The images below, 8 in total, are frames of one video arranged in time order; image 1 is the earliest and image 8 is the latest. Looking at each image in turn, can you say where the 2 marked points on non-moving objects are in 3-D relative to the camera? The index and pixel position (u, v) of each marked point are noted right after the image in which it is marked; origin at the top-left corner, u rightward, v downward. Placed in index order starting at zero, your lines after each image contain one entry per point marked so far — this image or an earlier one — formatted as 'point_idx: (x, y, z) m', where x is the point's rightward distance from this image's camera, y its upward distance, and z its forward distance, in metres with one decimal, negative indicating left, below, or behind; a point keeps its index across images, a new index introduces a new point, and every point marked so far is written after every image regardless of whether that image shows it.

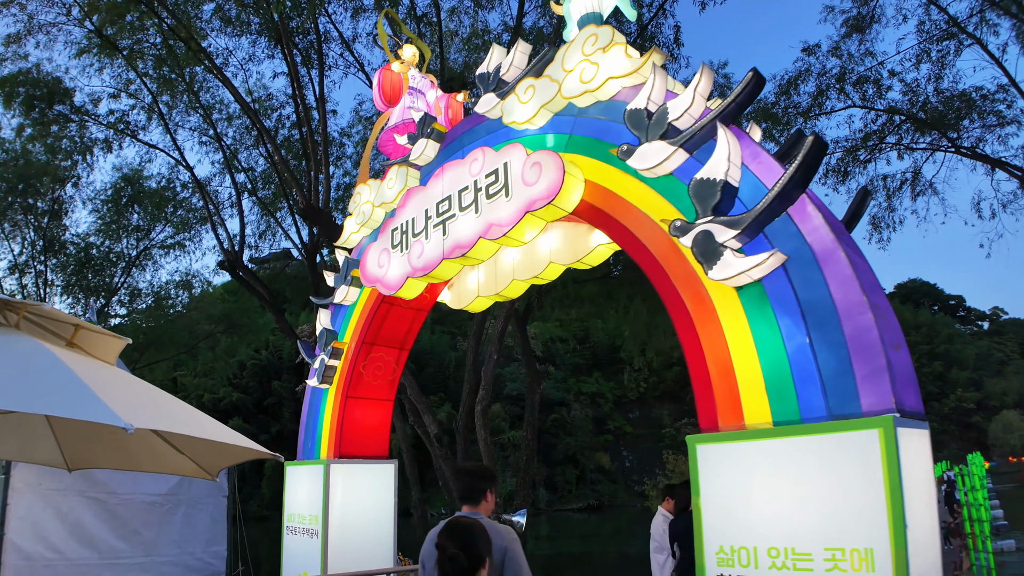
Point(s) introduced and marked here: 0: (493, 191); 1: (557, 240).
0: (-0.1, +0.8, +5.6) m
1: (+0.4, +0.4, +6.4) m
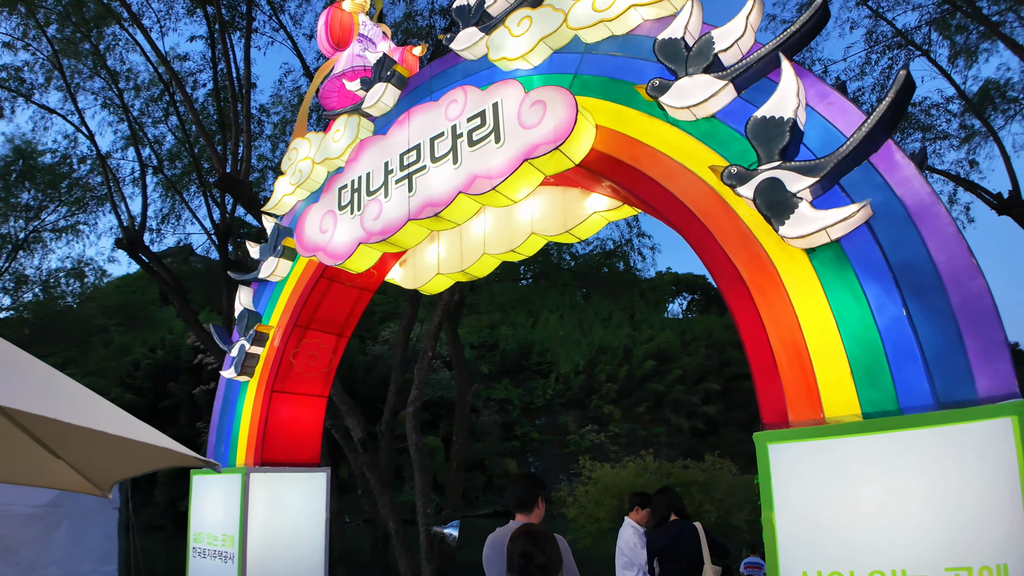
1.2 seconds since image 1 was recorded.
0: (-0.2, +1.0, +4.6) m
1: (+0.2, +0.6, +5.4) m
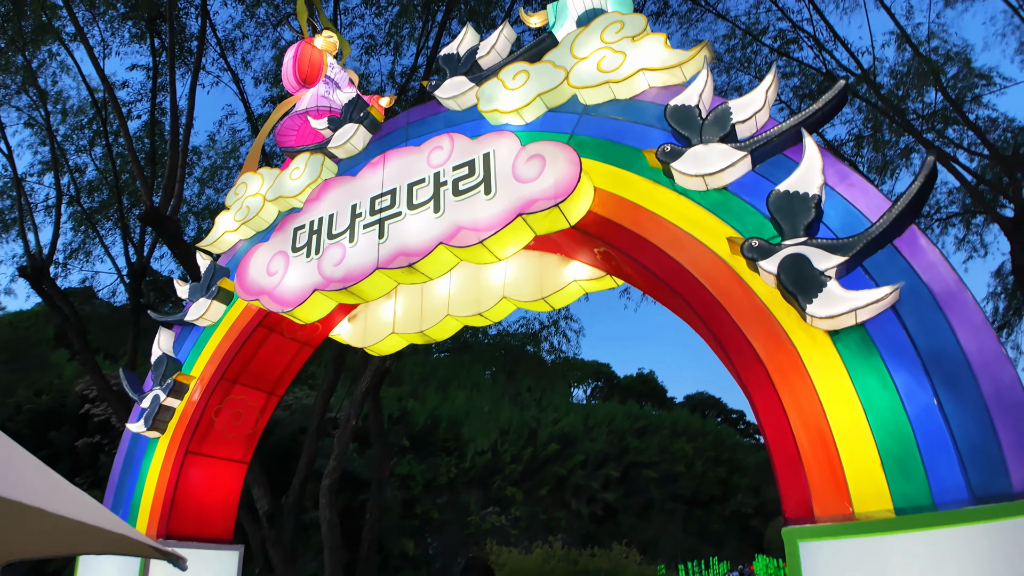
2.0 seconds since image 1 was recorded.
0: (-0.3, +0.6, +4.3) m
1: (0.0, +0.1, +5.1) m
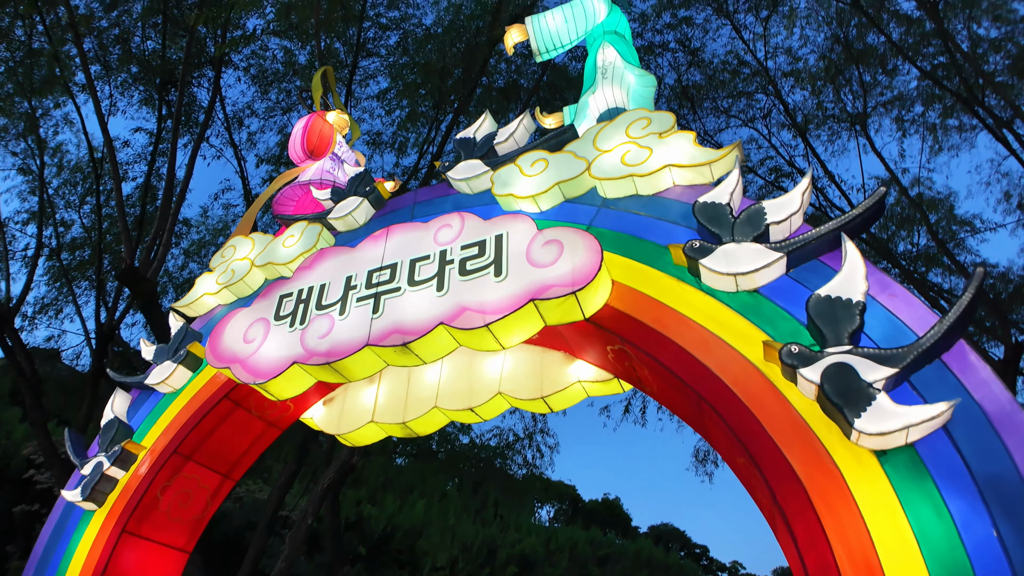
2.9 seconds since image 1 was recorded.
0: (-0.2, +0.1, +4.0) m
1: (0.0, -0.5, +4.7) m
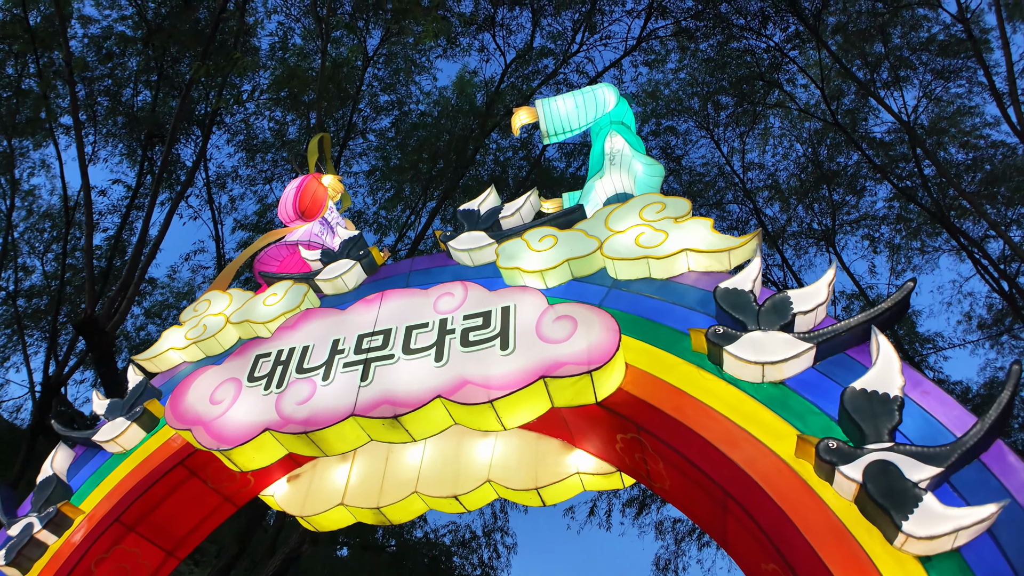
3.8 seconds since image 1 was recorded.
0: (-0.2, -0.2, +3.7) m
1: (0.0, -1.0, +4.3) m
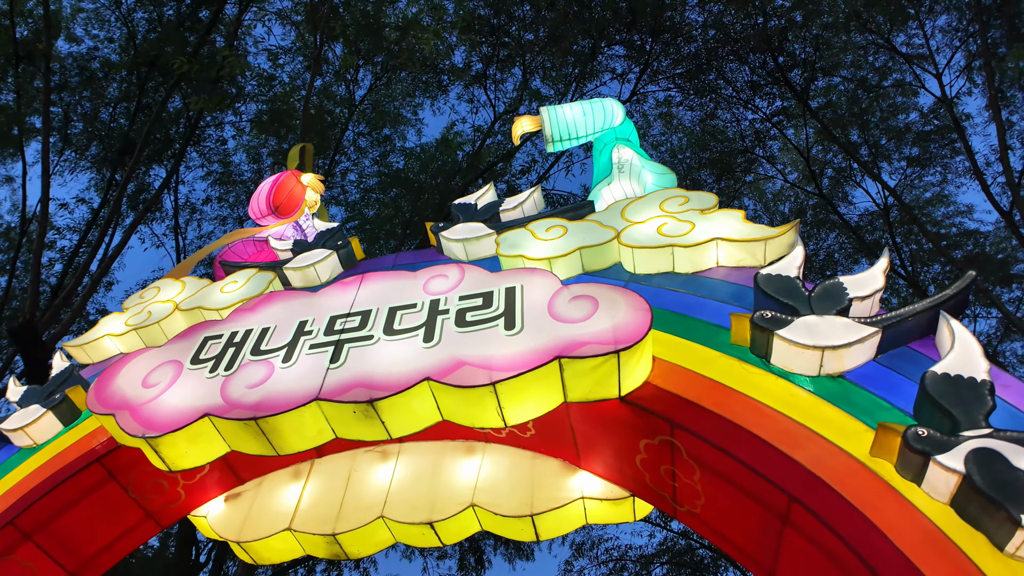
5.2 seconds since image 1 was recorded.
0: (-0.2, -0.1, +3.1) m
1: (-0.1, -0.9, +3.7) m
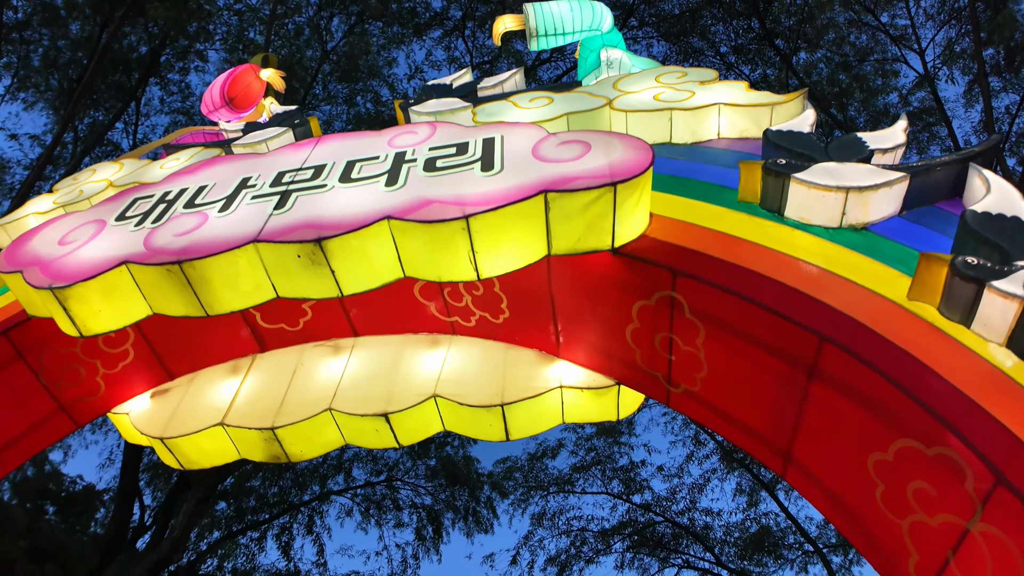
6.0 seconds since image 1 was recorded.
0: (-0.2, +0.5, +2.7) m
1: (-0.2, -0.3, +3.2) m
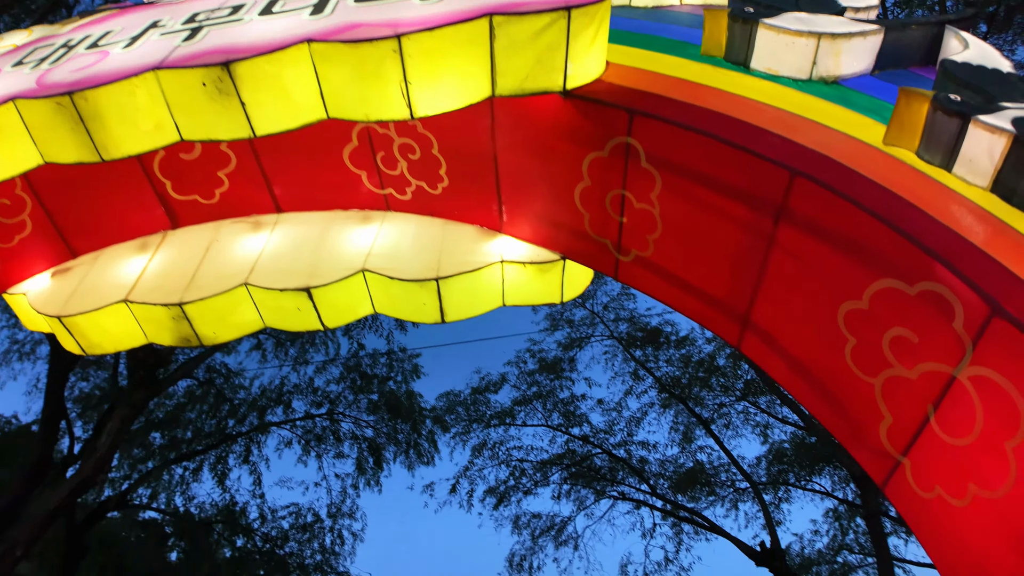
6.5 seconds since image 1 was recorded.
0: (-0.4, +0.9, +2.4) m
1: (-0.5, +0.2, +3.0) m
